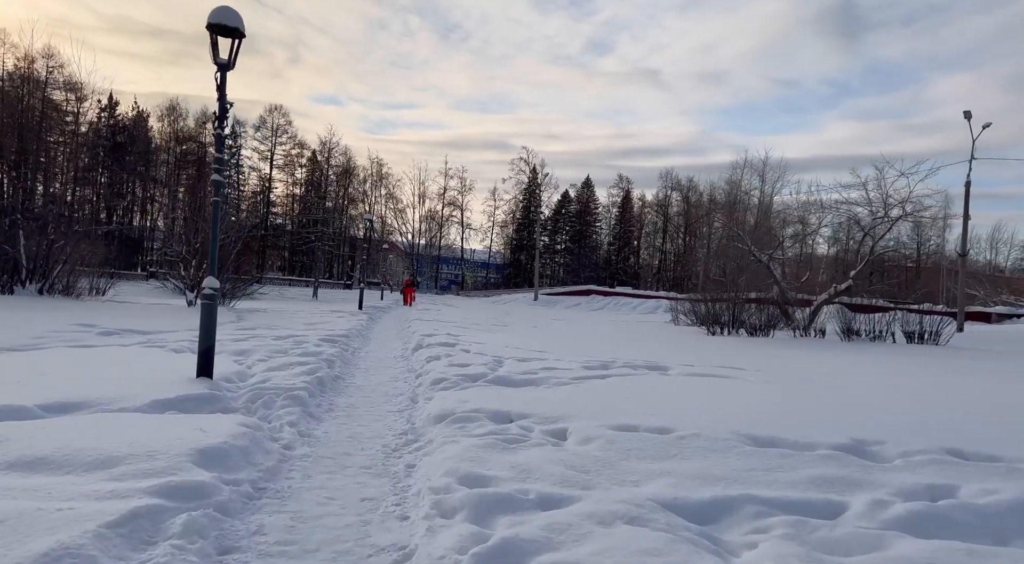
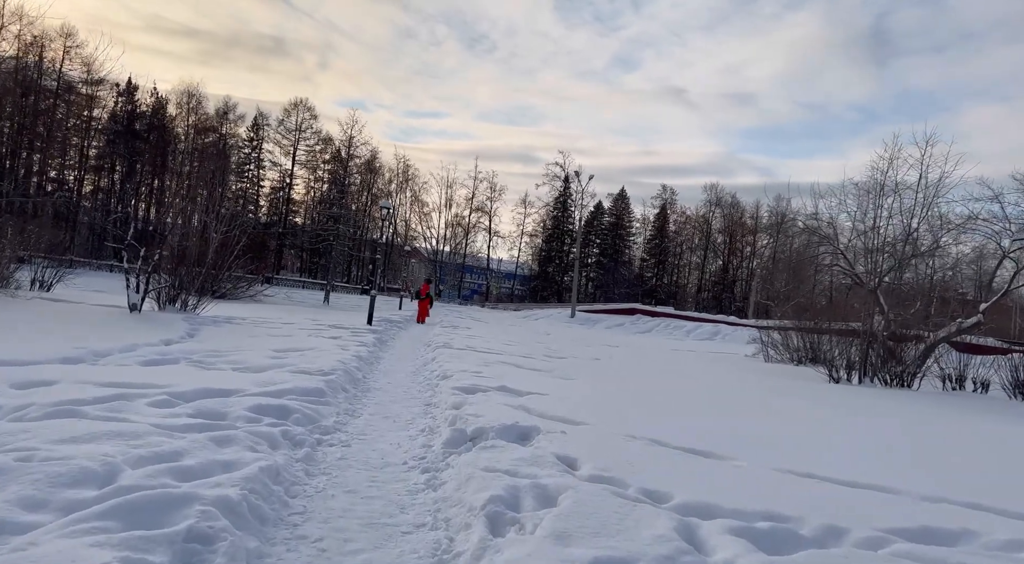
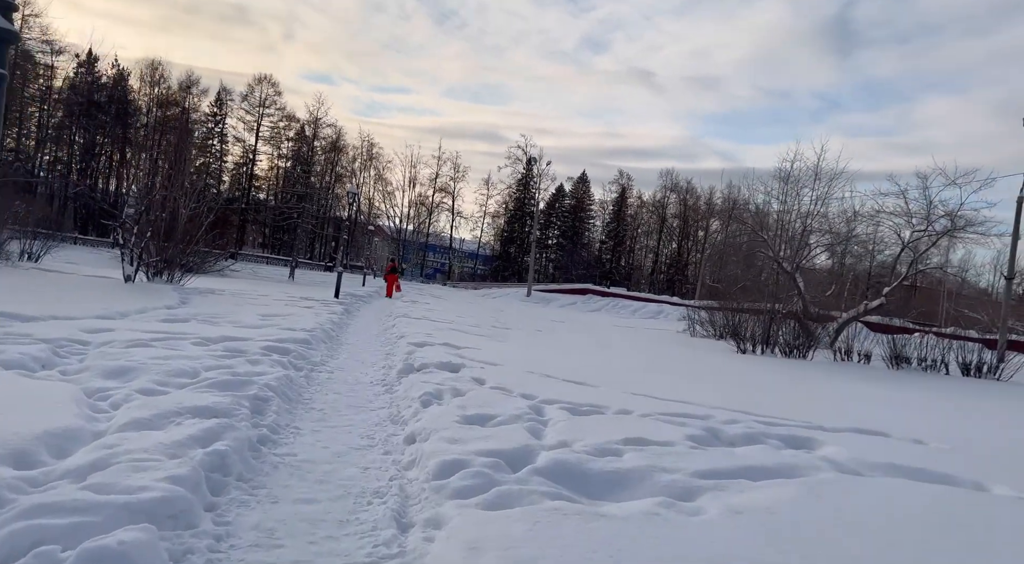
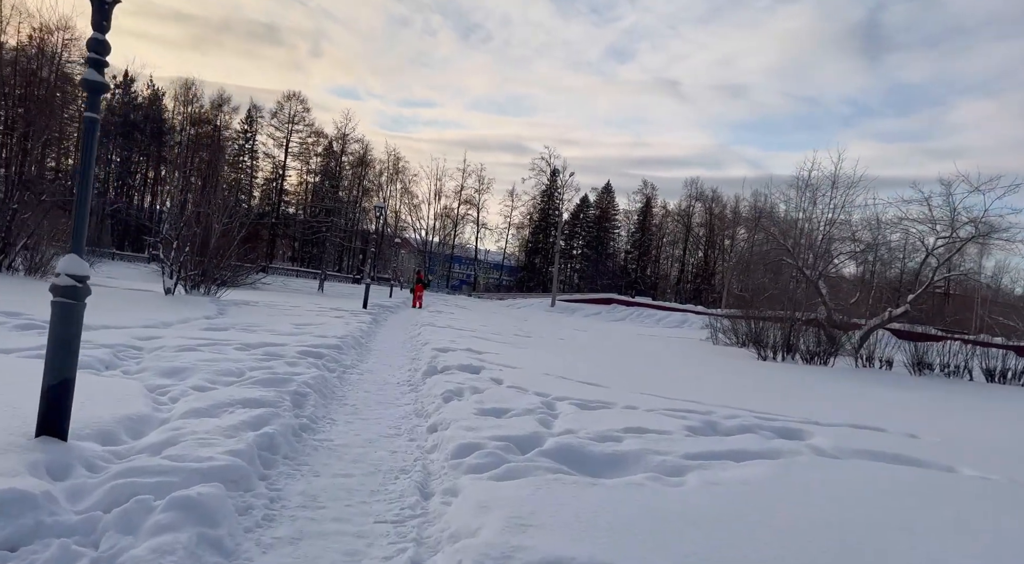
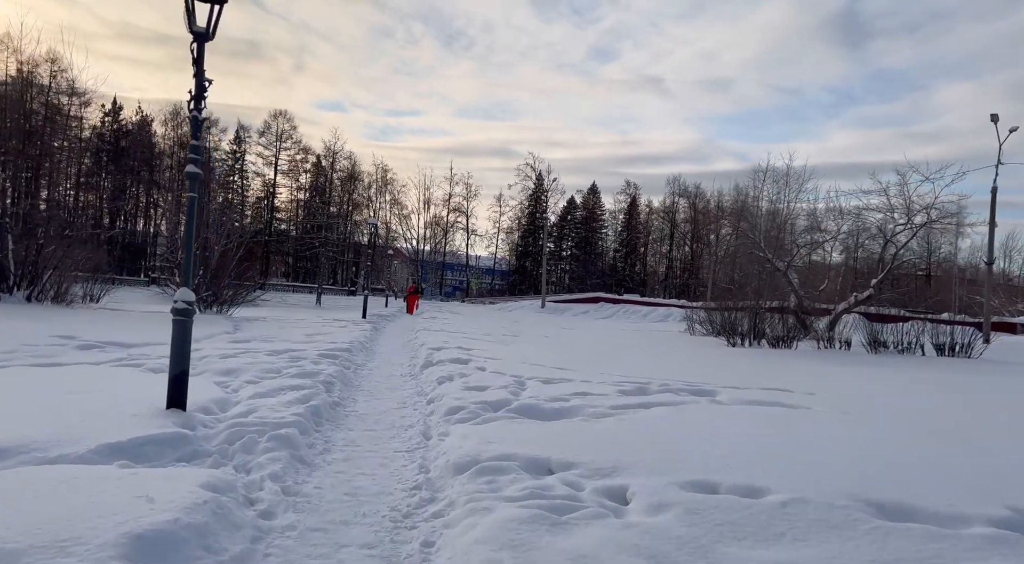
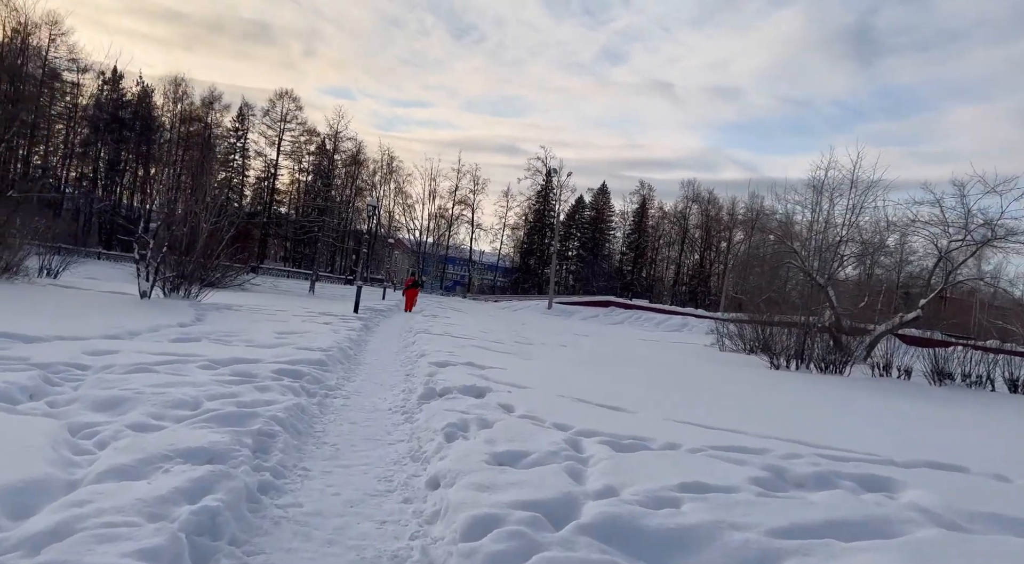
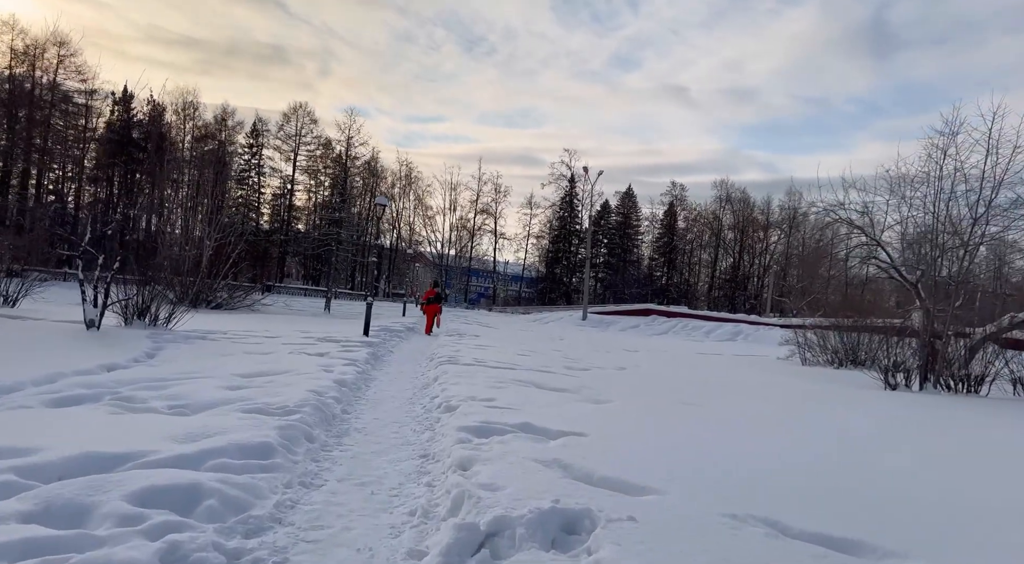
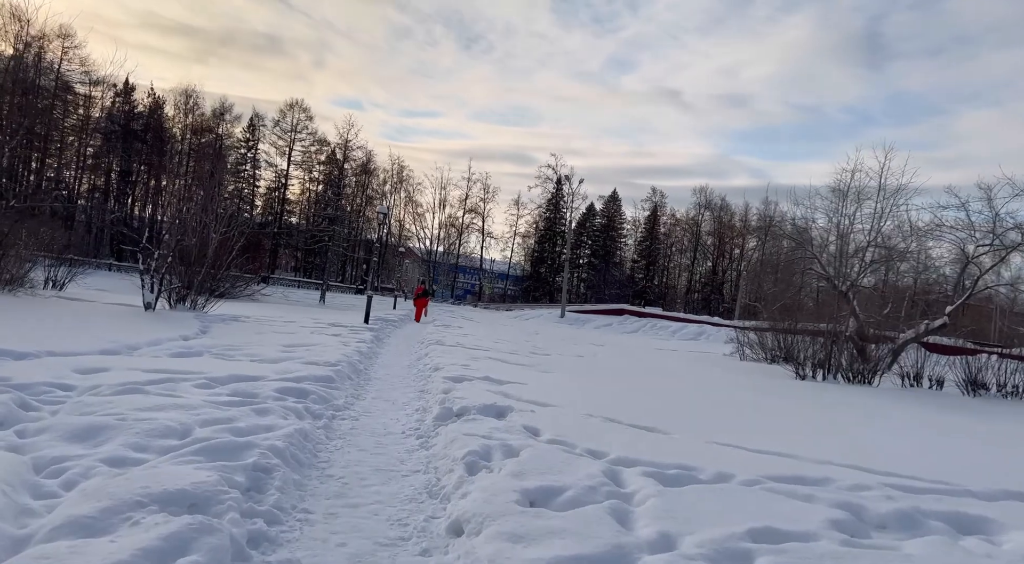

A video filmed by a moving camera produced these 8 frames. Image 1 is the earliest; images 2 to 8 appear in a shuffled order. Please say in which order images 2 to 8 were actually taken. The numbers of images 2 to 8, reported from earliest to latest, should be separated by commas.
5, 4, 3, 6, 8, 2, 7
